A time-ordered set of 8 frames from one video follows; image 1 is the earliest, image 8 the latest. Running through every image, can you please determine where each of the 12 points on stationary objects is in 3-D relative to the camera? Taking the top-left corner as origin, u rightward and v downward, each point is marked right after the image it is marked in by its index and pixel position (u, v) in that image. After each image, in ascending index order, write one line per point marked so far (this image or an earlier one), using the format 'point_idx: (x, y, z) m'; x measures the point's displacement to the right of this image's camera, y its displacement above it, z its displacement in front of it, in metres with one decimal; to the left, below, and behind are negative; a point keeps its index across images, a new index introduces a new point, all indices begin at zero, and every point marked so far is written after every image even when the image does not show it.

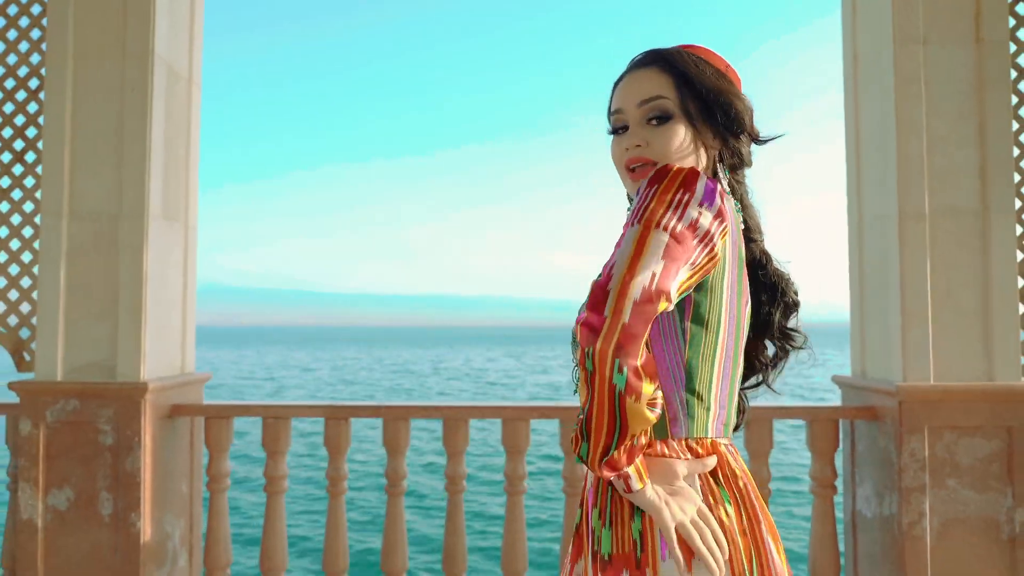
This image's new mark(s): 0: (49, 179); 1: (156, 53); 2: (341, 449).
0: (-1.4, +0.3, +2.2) m
1: (-1.1, +0.7, +2.2) m
2: (-0.5, -0.5, +2.3) m
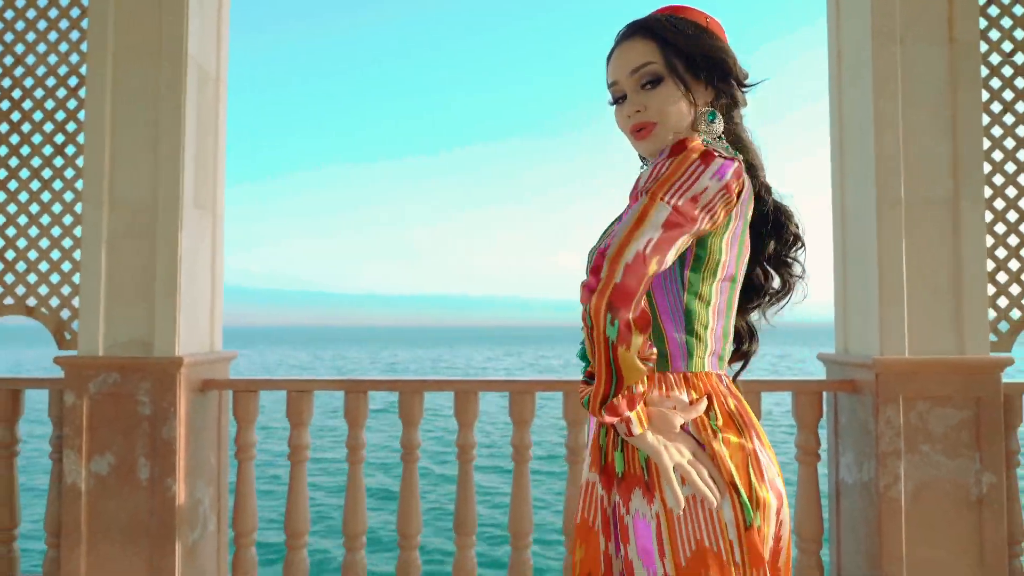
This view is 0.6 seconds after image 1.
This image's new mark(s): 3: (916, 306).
0: (-1.4, +0.4, +2.4) m
1: (-1.0, +0.8, +2.4) m
2: (-0.5, -0.4, +2.4) m
3: (+1.2, -0.1, +2.2) m
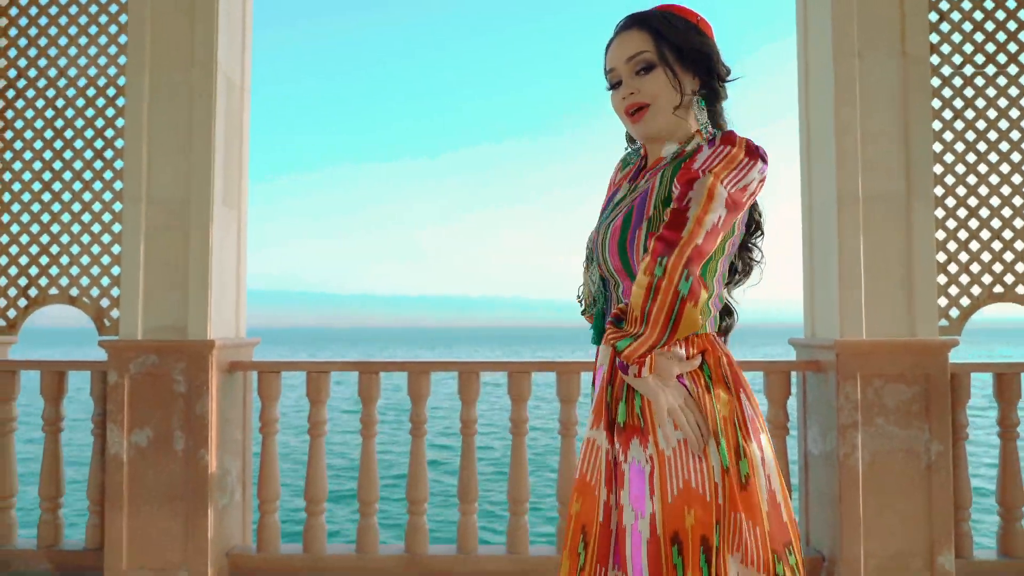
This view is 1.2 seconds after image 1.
0: (-1.4, +0.4, +2.6) m
1: (-1.1, +0.8, +2.7) m
2: (-0.5, -0.4, +2.7) m
3: (+1.2, 0.0, +2.5) m
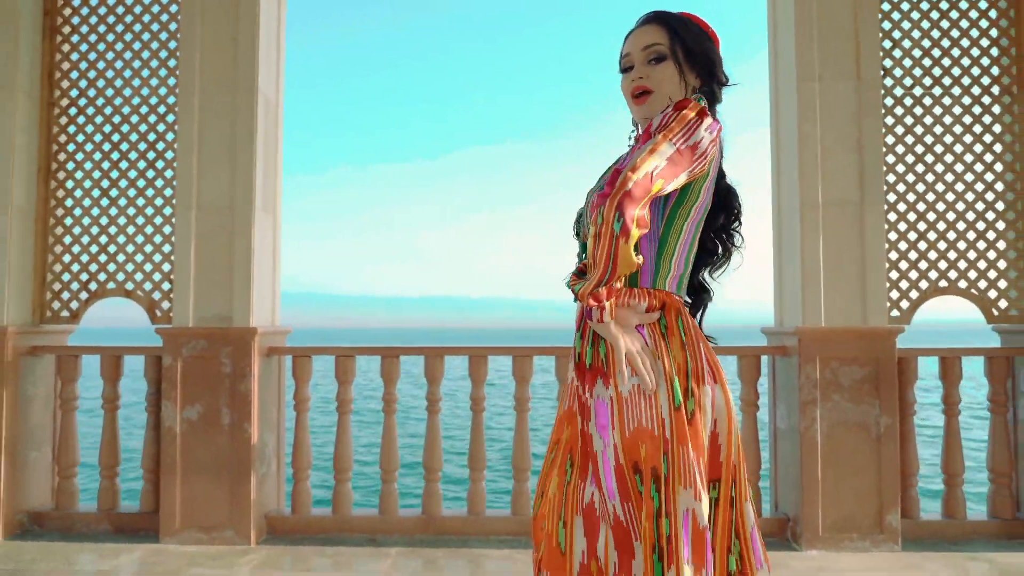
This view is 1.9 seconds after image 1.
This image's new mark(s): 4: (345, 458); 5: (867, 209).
0: (-1.3, +0.4, +3.0) m
1: (-1.0, +0.8, +3.0) m
2: (-0.5, -0.4, +3.1) m
3: (+1.2, 0.0, +2.8) m
4: (-0.7, -0.7, +3.1) m
5: (+1.4, +0.3, +2.8) m
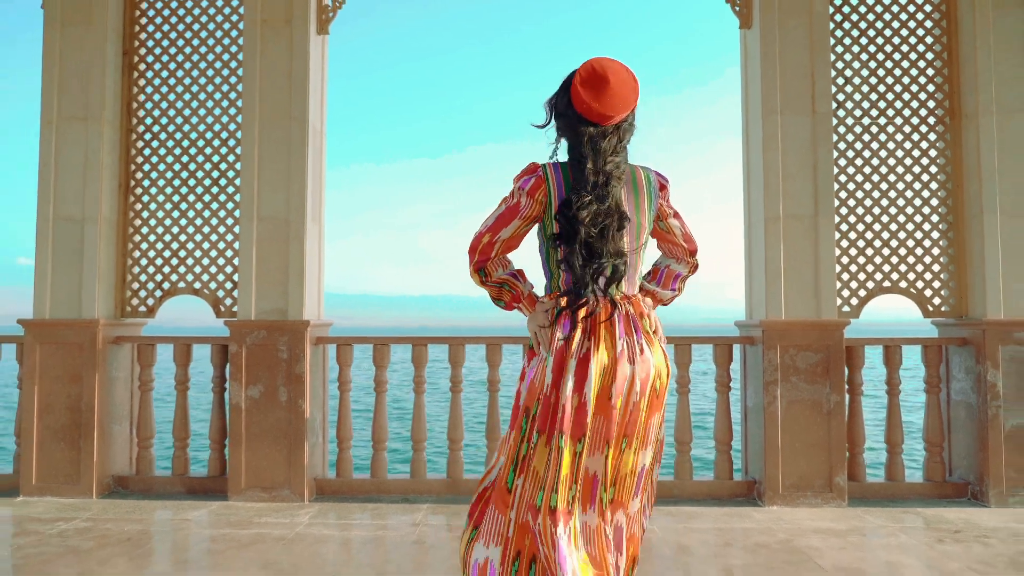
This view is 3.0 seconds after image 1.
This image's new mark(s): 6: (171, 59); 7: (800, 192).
0: (-1.3, +0.4, +3.6) m
1: (-1.0, +0.8, +3.6) m
2: (-0.4, -0.4, +3.6) m
3: (+1.3, 0.0, +3.4) m
4: (-0.6, -0.7, +3.6) m
5: (+1.4, +0.3, +3.4) m
6: (-1.8, +1.2, +3.8) m
7: (+1.3, +0.4, +3.4) m
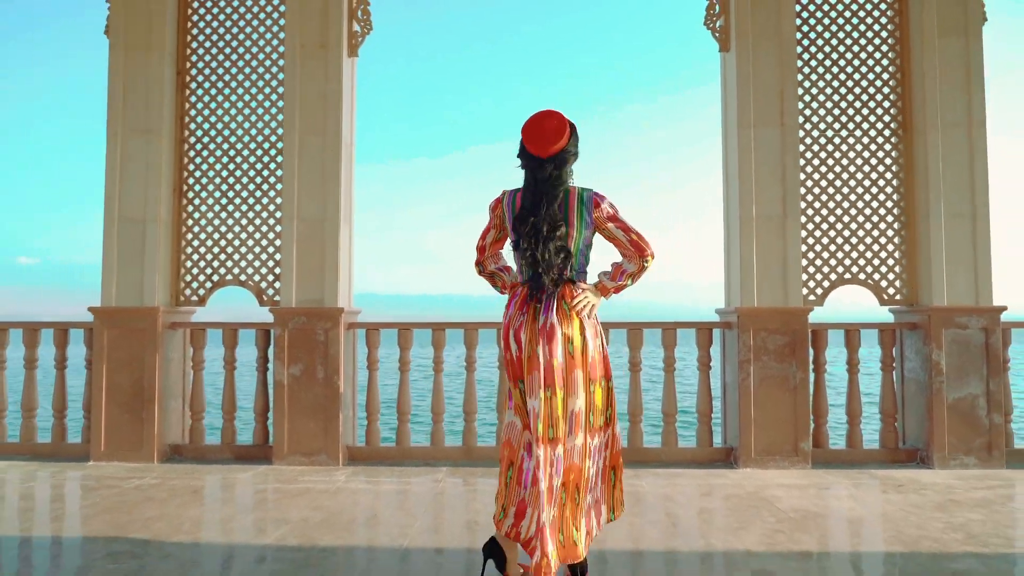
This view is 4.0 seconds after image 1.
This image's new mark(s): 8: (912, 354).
0: (-1.2, +0.5, +4.1) m
1: (-0.9, +0.9, +4.1) m
2: (-0.4, -0.3, +4.1) m
3: (+1.3, +0.1, +3.9) m
4: (-0.6, -0.7, +4.2) m
5: (+1.5, +0.4, +3.9) m
6: (-1.7, +1.2, +4.4) m
7: (+1.4, +0.5, +3.9) m
8: (+2.2, -0.4, +4.0) m
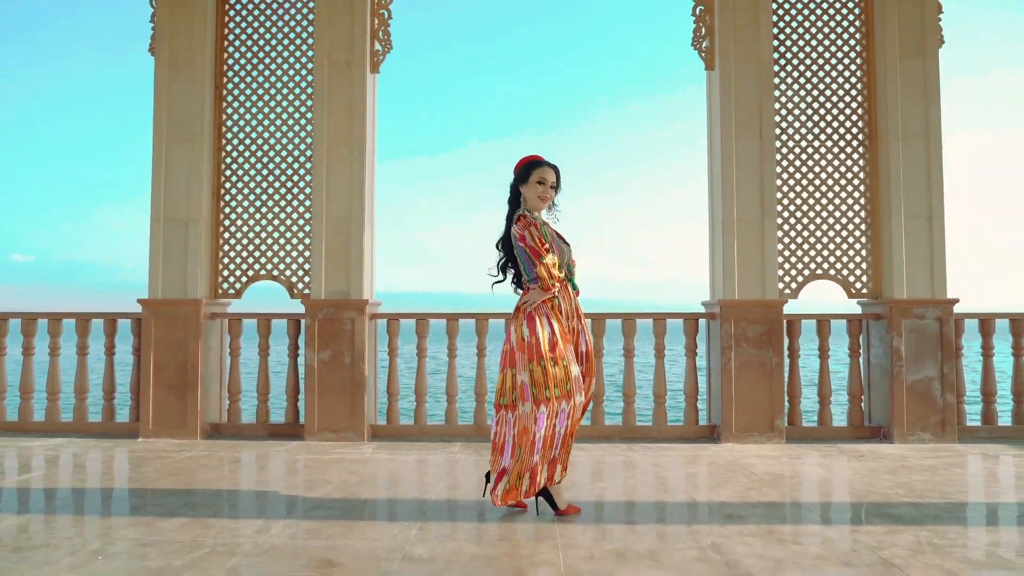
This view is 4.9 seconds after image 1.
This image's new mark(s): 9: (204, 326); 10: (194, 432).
0: (-1.2, +0.5, +4.5) m
1: (-0.9, +0.9, +4.6) m
2: (-0.4, -0.3, +4.6) m
3: (+1.4, +0.1, +4.4) m
4: (-0.6, -0.6, +4.6) m
5: (+1.5, +0.4, +4.4) m
6: (-1.7, +1.3, +4.8) m
7: (+1.4, +0.5, +4.4) m
8: (+2.2, -0.3, +4.5) m
9: (-1.9, -0.2, +4.6) m
10: (-2.0, -0.9, +4.5) m
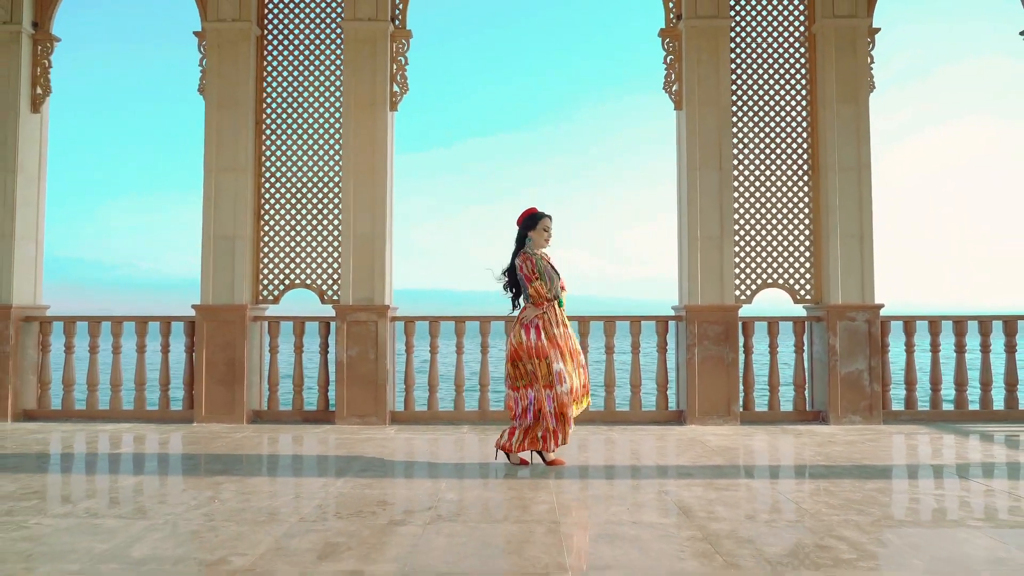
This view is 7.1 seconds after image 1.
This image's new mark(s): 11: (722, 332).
0: (-1.2, +0.5, +5.3) m
1: (-0.9, +0.9, +5.4) m
2: (-0.4, -0.3, +5.4) m
3: (+1.4, 0.0, +5.2) m
4: (-0.6, -0.7, +5.4) m
5: (+1.5, +0.3, +5.2) m
6: (-1.7, +1.2, +5.6) m
7: (+1.4, +0.5, +5.2) m
8: (+2.2, -0.4, +5.3) m
9: (-1.9, -0.3, +5.3) m
10: (-2.0, -0.9, +5.3) m
11: (+1.5, -0.3, +5.2) m
